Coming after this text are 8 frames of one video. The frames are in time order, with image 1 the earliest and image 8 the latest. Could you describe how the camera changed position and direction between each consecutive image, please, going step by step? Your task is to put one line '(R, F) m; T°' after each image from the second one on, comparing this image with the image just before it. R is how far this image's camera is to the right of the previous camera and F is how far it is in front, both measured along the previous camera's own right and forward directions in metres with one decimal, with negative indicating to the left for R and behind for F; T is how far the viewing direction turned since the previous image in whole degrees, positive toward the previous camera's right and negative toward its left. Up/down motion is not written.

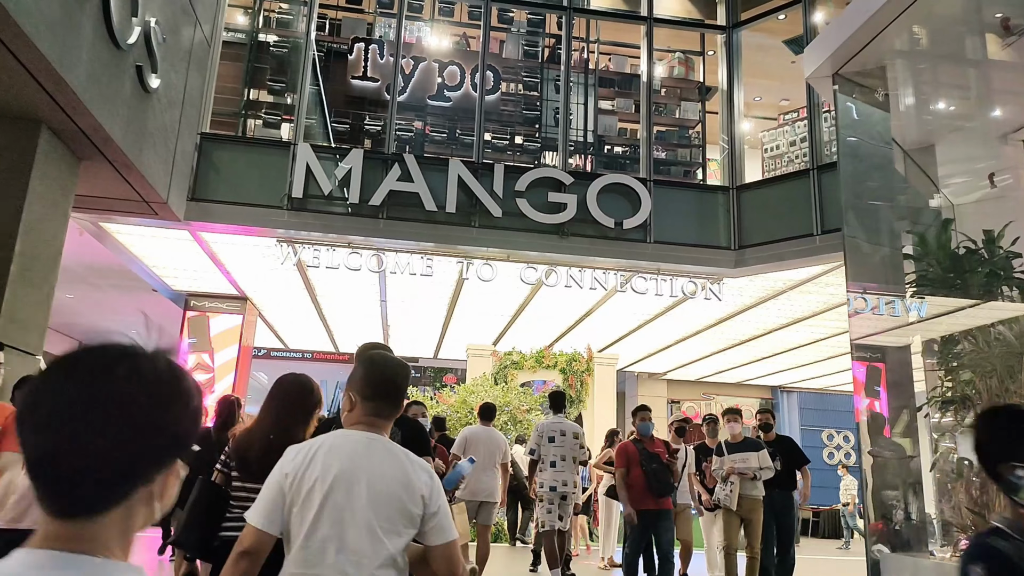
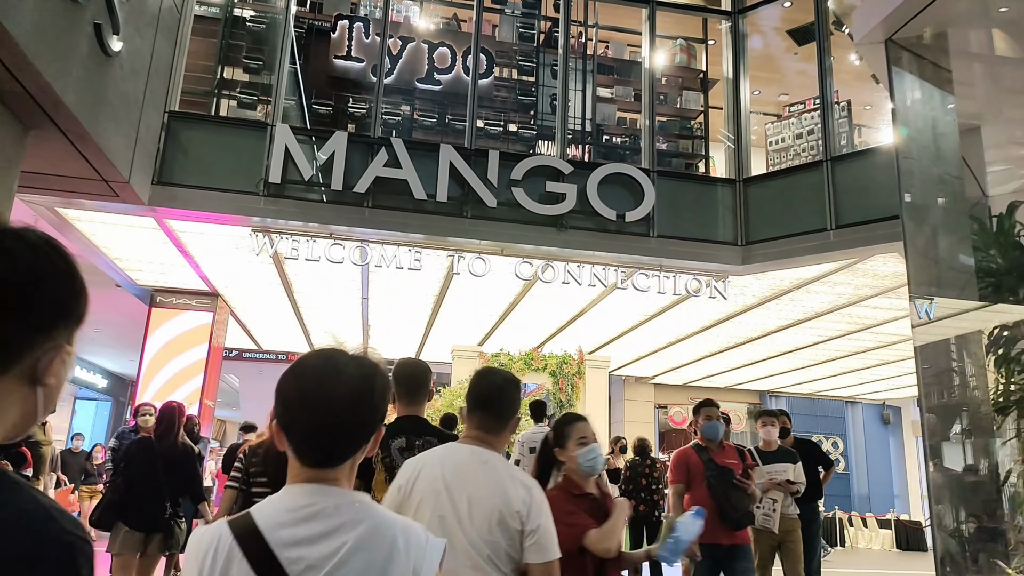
(-0.2, +0.5) m; +2°
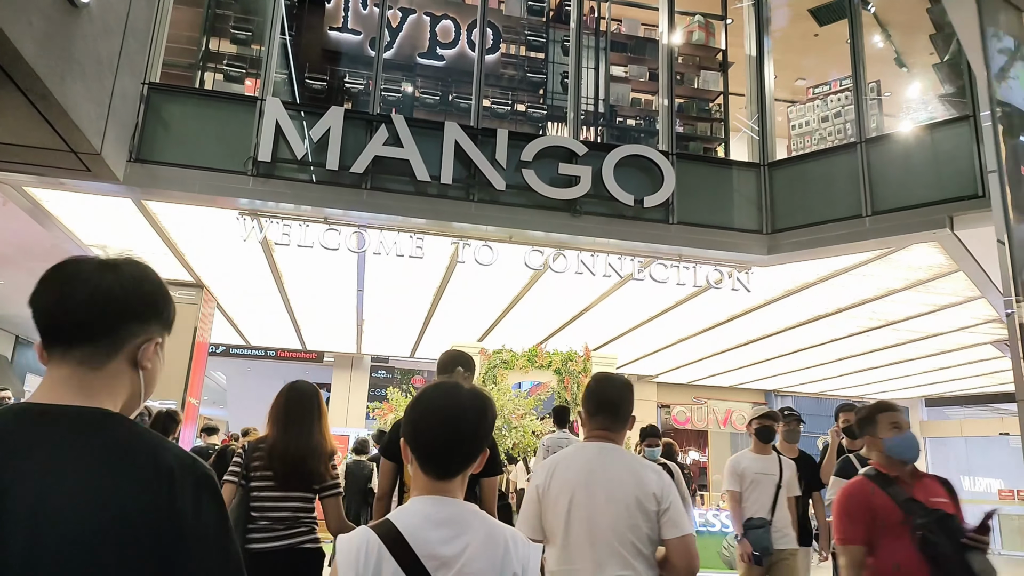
(-0.2, +0.6) m; +1°
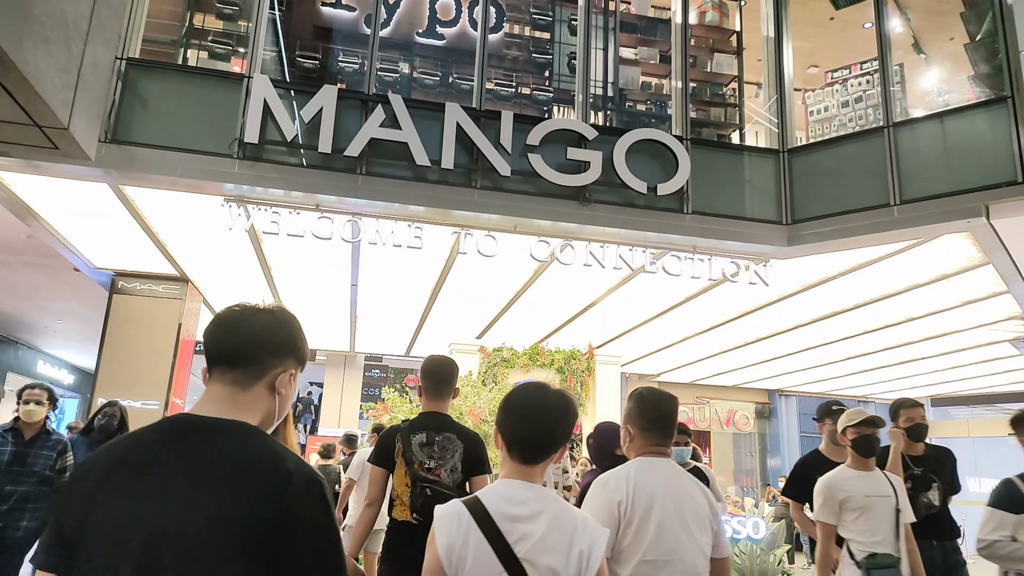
(-0.1, +0.4) m; +1°
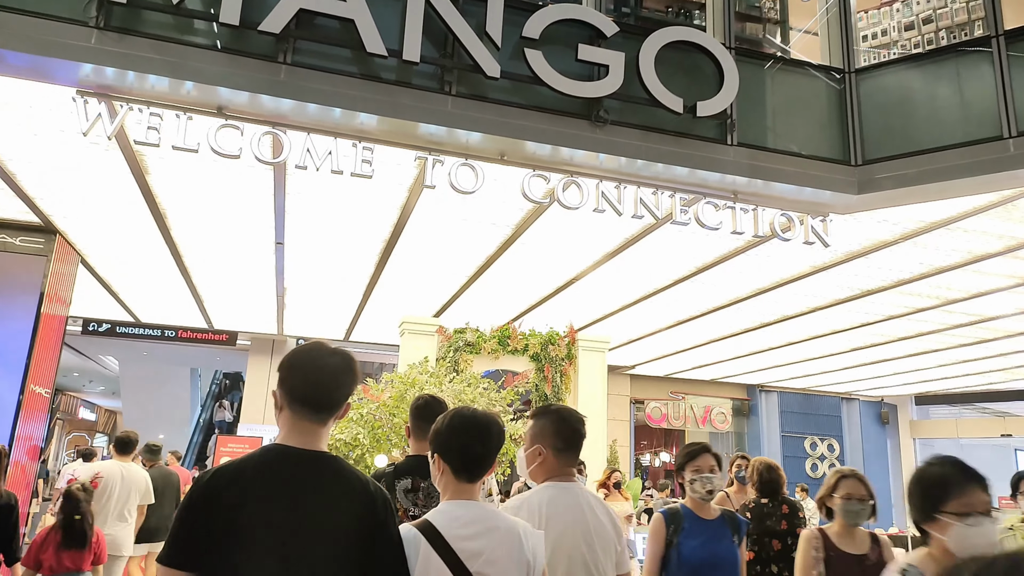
(-0.3, +1.8) m; +5°
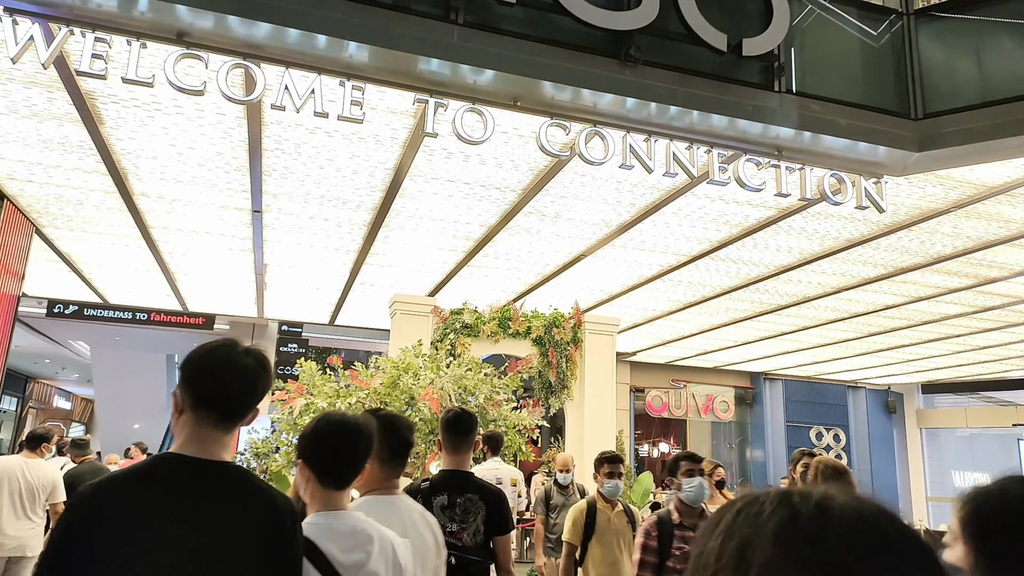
(-0.2, +0.7) m; +1°
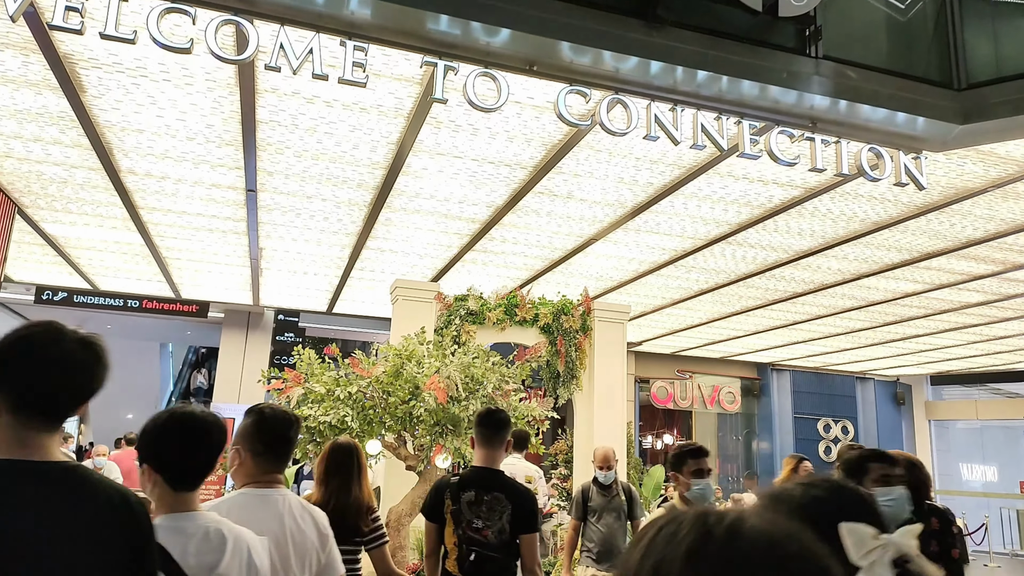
(-0.1, +0.3) m; 0°
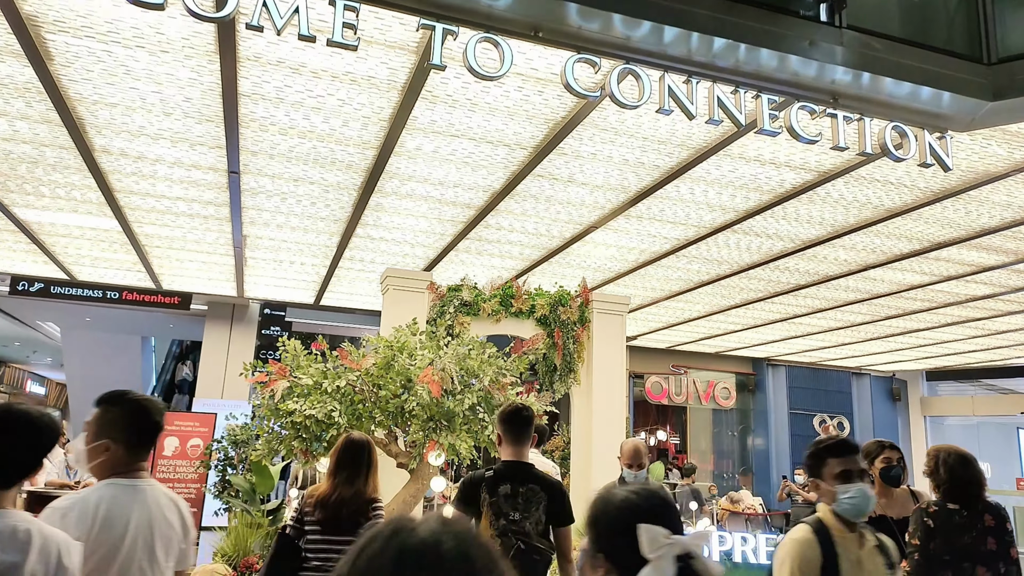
(-0.1, +0.3) m; +1°
